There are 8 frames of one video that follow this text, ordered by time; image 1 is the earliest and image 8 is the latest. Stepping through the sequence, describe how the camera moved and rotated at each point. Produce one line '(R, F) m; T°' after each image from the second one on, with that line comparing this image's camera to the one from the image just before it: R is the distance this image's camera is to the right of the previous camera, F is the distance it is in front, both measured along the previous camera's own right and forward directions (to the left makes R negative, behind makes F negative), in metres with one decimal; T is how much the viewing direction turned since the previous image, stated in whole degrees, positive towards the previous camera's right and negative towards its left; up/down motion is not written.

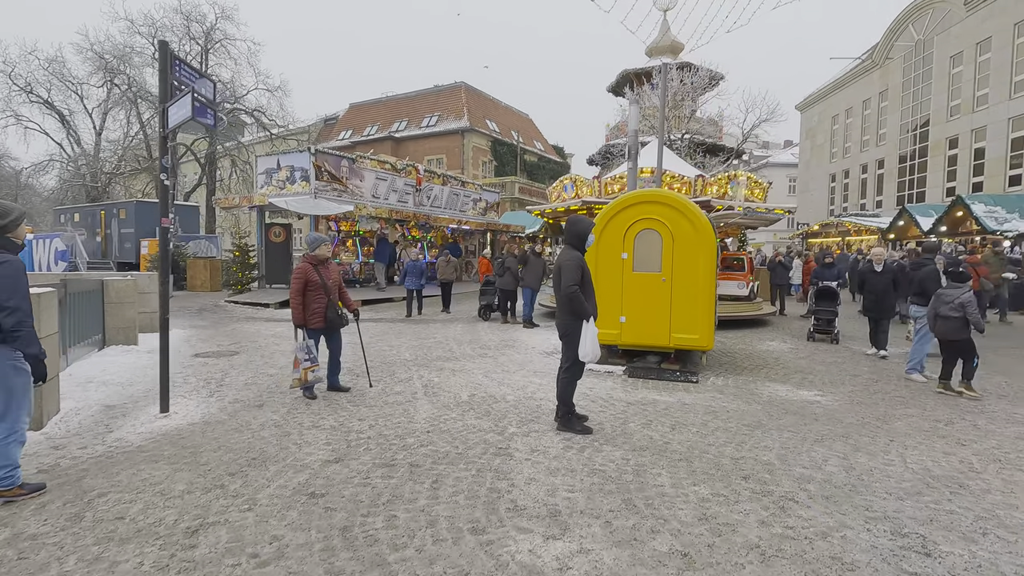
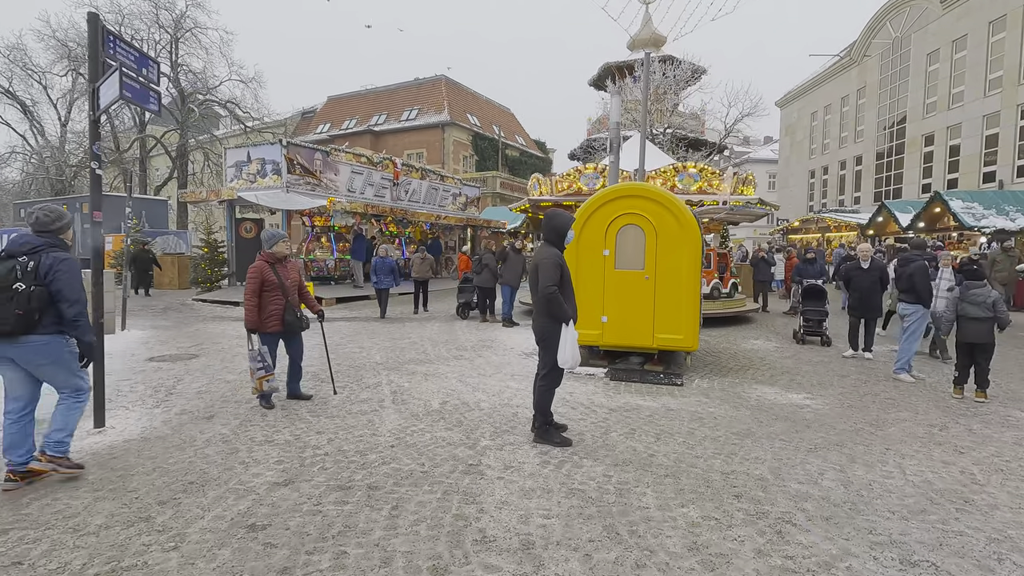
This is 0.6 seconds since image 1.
(+0.1, +0.4) m; +2°
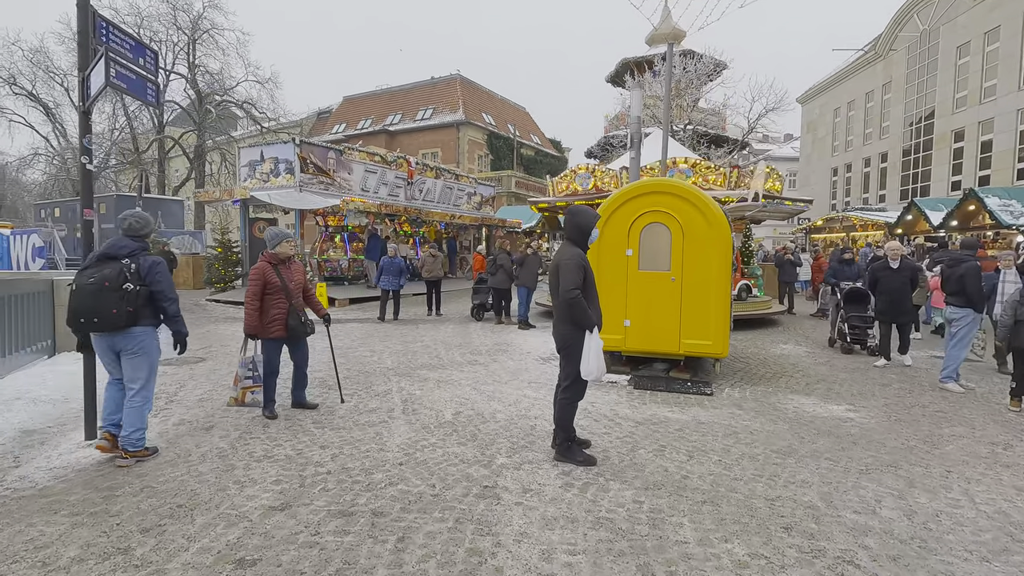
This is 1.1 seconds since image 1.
(0.0, +0.4) m; -2°
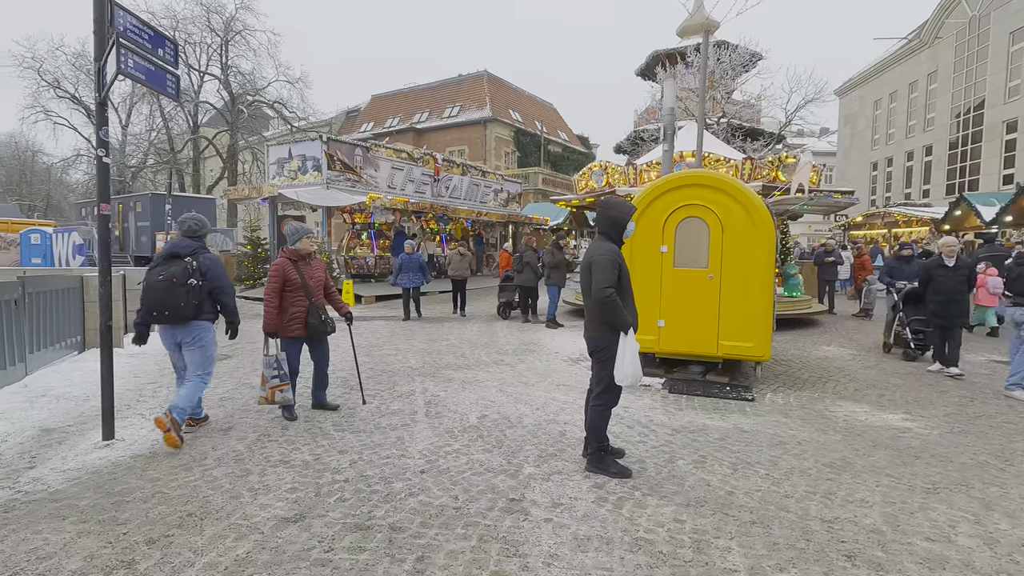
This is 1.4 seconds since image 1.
(0.0, +0.3) m; -3°
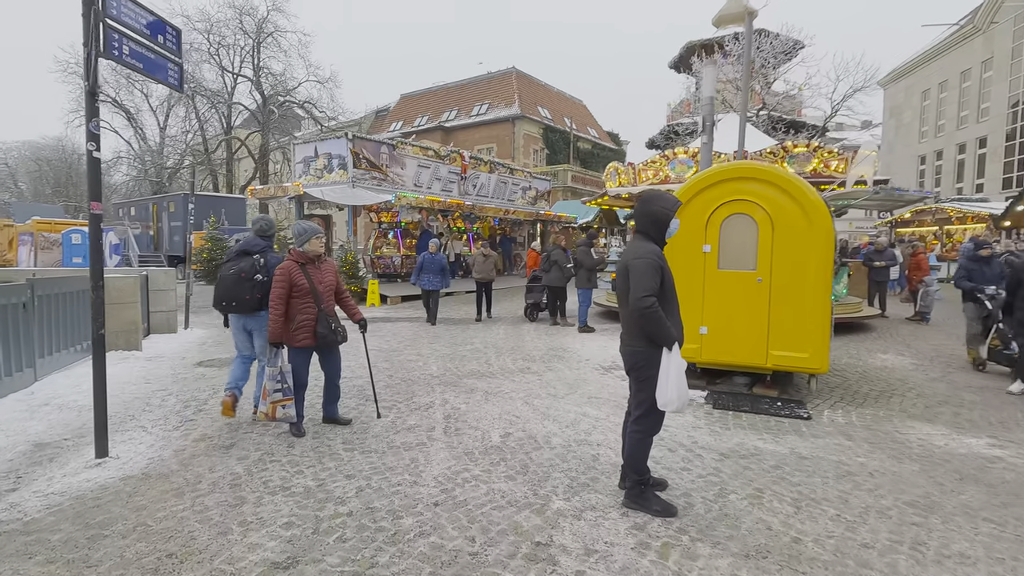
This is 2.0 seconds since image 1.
(0.0, +0.5) m; -3°
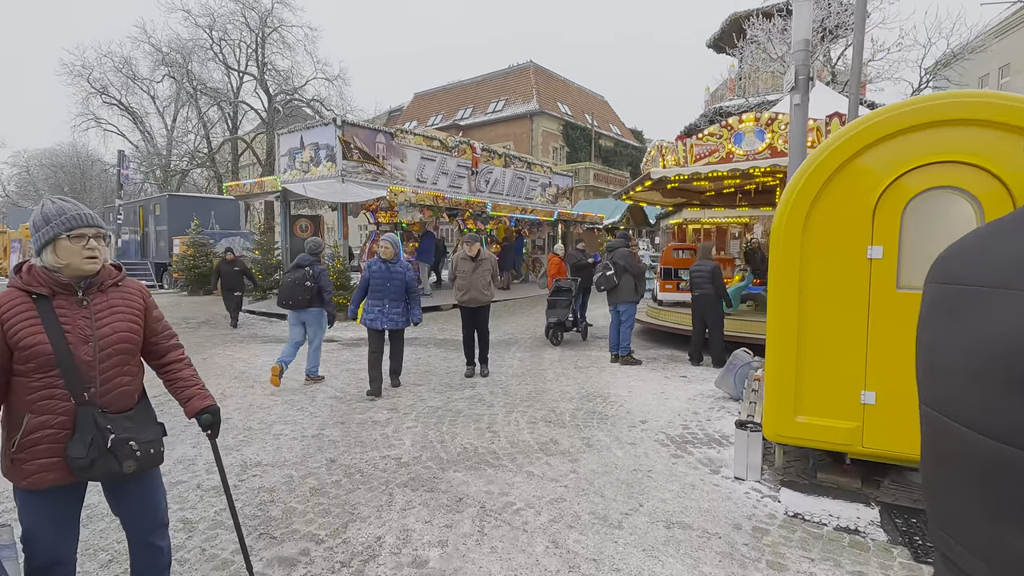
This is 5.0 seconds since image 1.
(0.0, +2.6) m; -2°
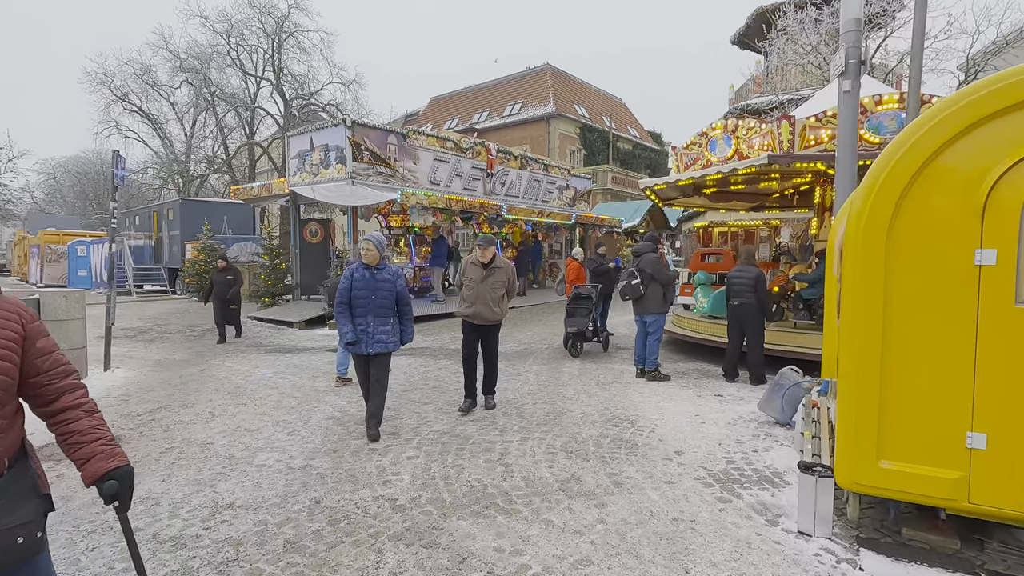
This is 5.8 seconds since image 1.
(0.0, +0.6) m; -2°
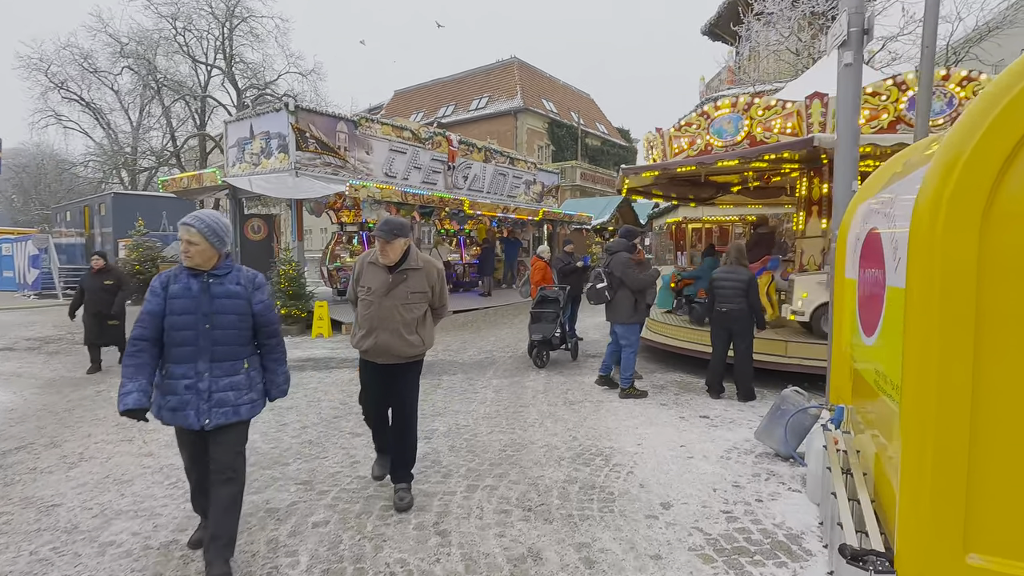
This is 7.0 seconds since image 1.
(+0.2, +1.0) m; +3°
